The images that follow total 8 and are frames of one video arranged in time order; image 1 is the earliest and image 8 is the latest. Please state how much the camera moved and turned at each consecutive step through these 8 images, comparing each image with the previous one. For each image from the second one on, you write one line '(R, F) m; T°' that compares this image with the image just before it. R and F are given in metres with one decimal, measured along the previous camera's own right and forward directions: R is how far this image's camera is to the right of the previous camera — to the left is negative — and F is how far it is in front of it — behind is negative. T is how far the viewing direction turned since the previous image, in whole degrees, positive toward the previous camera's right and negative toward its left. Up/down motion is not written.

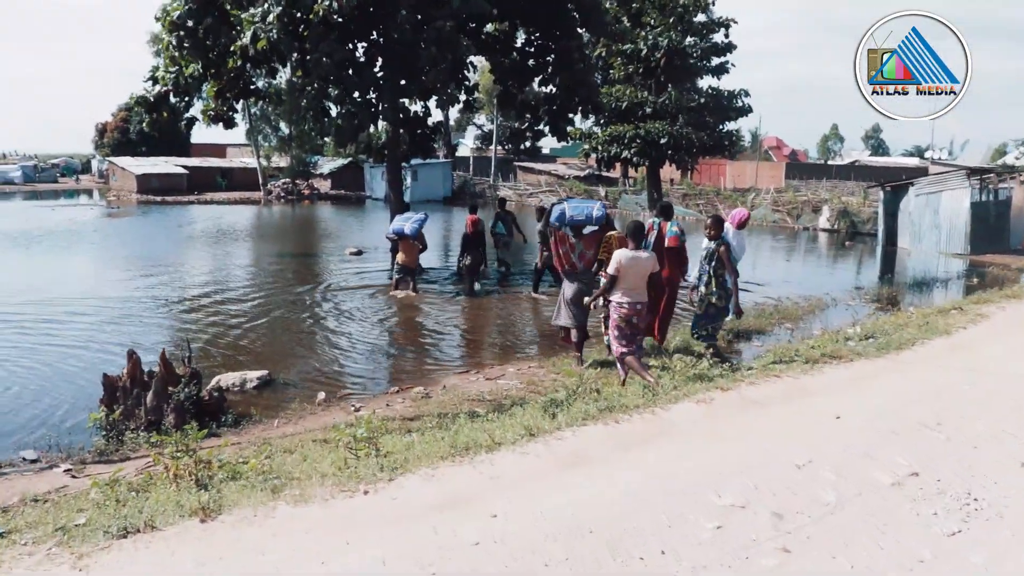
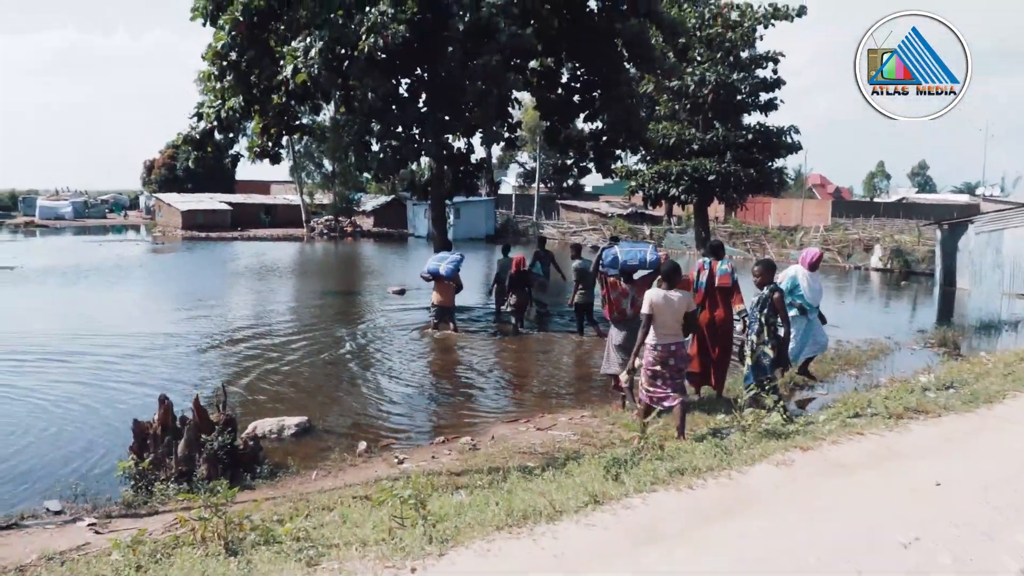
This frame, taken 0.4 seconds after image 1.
(-0.1, +0.4) m; -3°
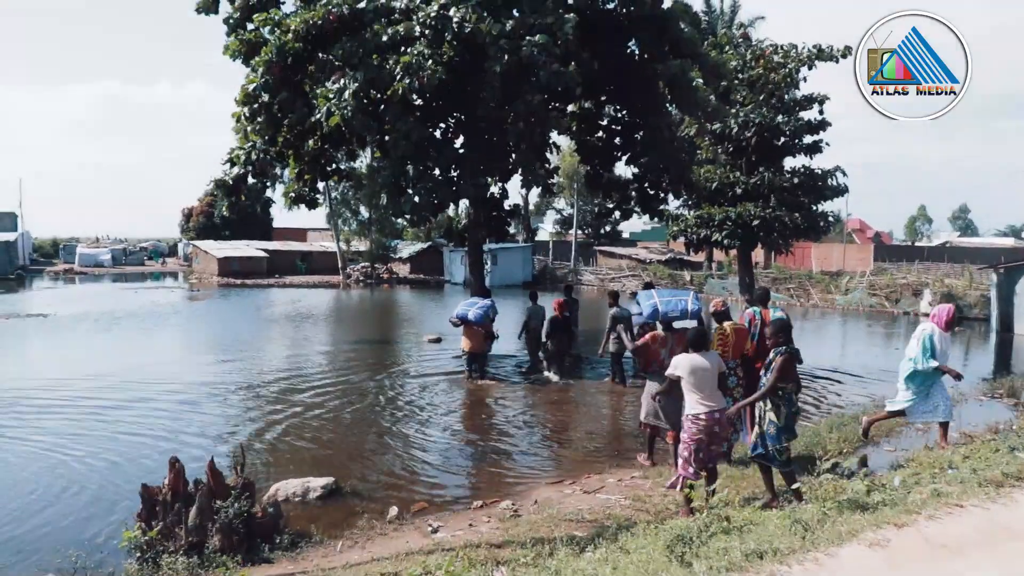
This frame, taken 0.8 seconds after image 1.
(-0.1, +0.5) m; -2°
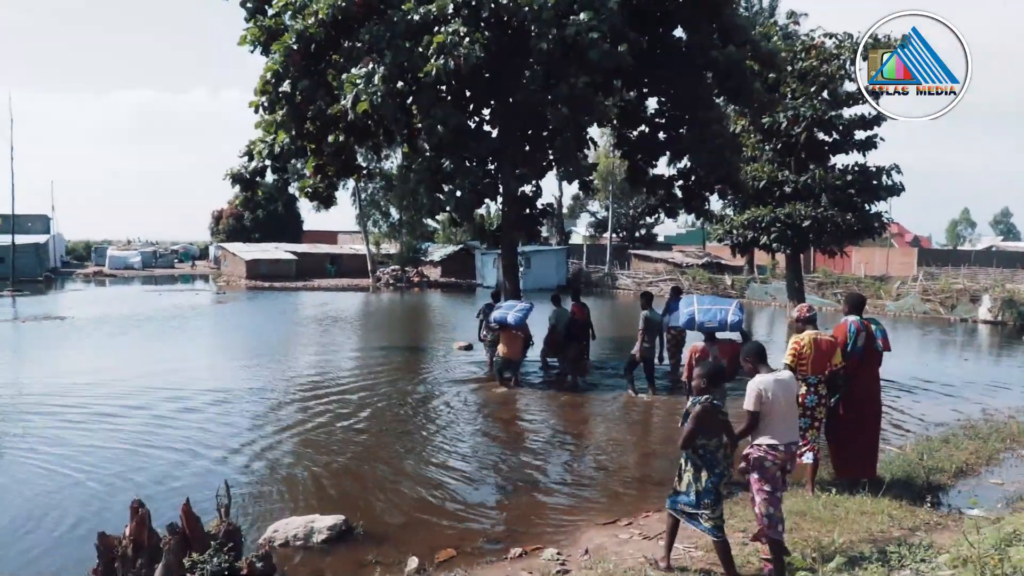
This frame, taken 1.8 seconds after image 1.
(-0.1, +1.0) m; -2°
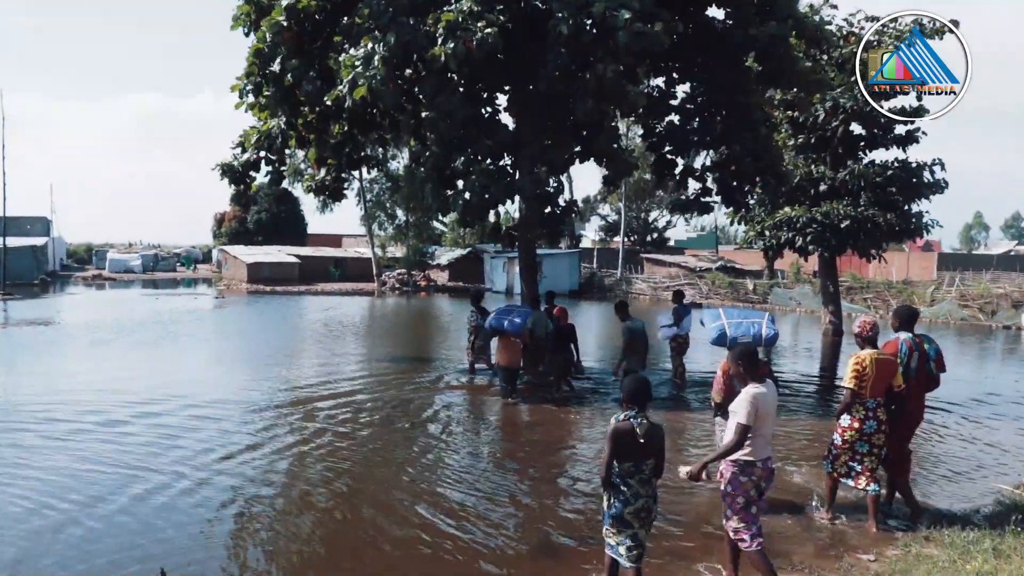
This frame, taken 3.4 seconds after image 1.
(-0.2, +1.3) m; 0°
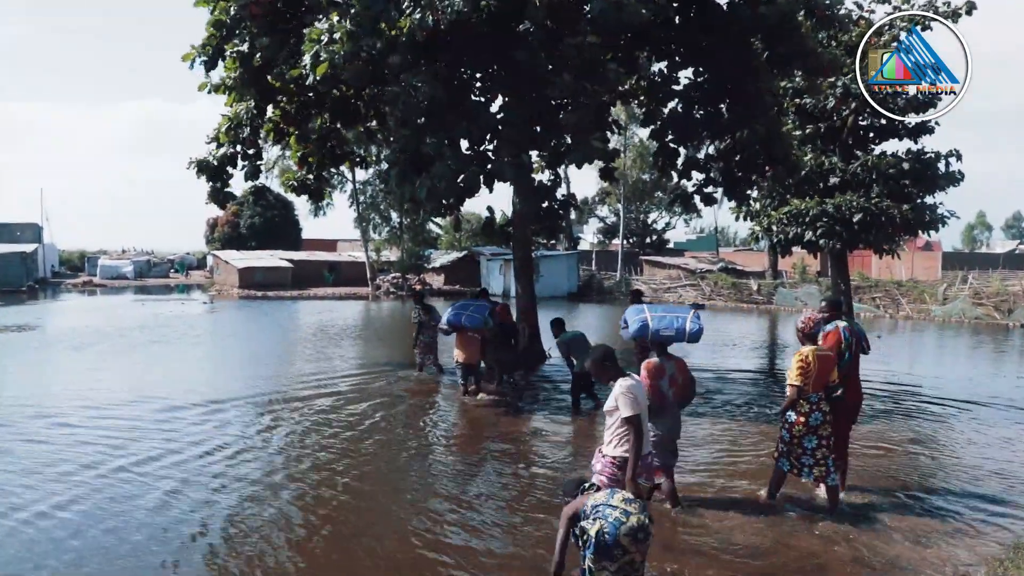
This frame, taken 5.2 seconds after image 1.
(+0.1, +0.8) m; 0°
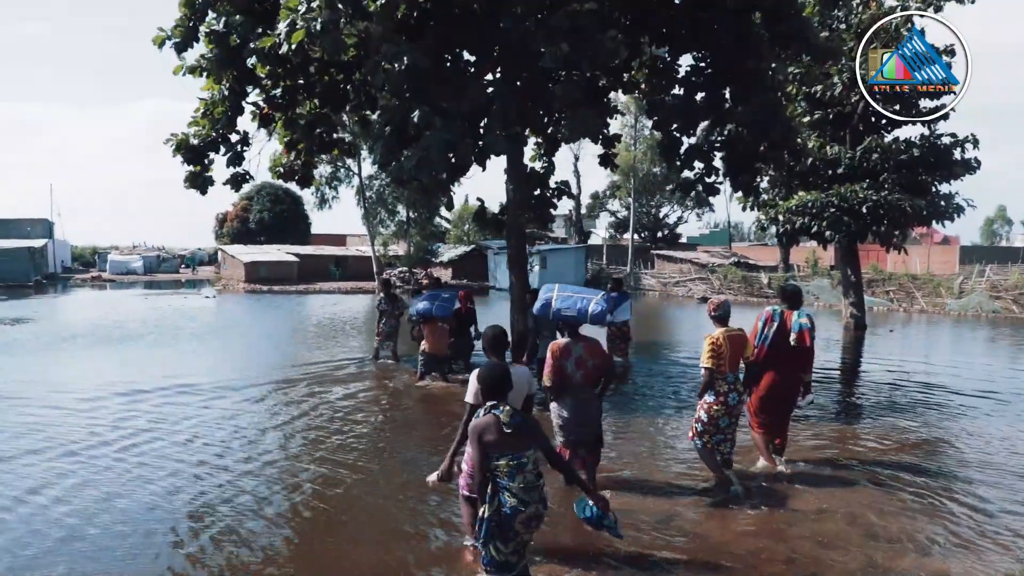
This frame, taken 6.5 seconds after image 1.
(+0.3, +0.4) m; -1°
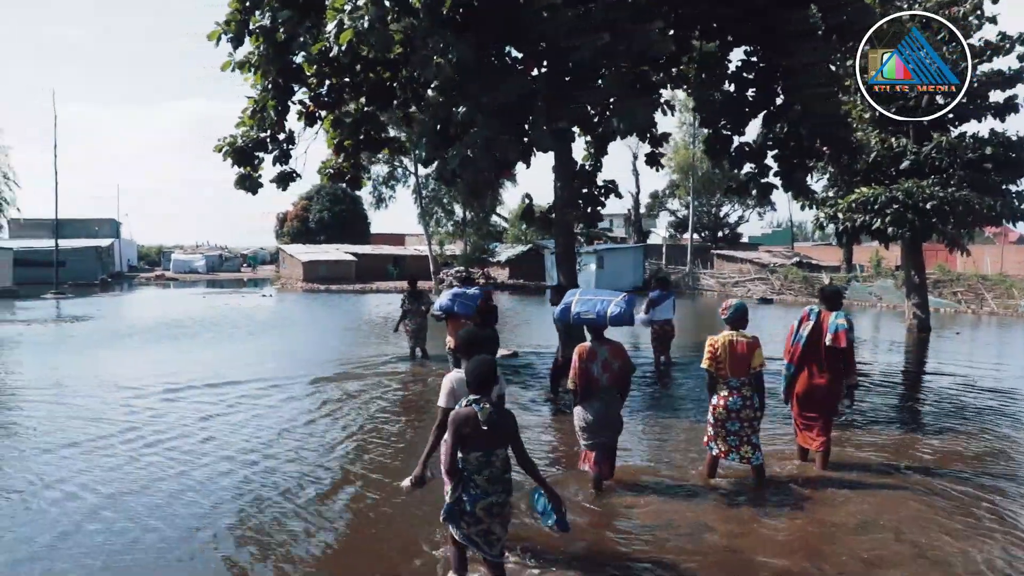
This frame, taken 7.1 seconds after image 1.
(+0.2, +0.1) m; -4°
